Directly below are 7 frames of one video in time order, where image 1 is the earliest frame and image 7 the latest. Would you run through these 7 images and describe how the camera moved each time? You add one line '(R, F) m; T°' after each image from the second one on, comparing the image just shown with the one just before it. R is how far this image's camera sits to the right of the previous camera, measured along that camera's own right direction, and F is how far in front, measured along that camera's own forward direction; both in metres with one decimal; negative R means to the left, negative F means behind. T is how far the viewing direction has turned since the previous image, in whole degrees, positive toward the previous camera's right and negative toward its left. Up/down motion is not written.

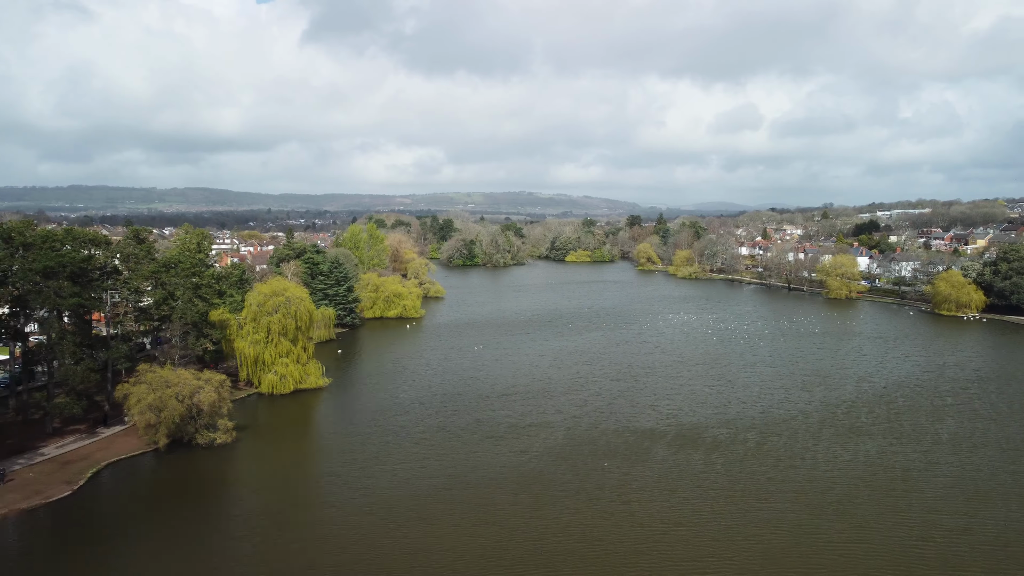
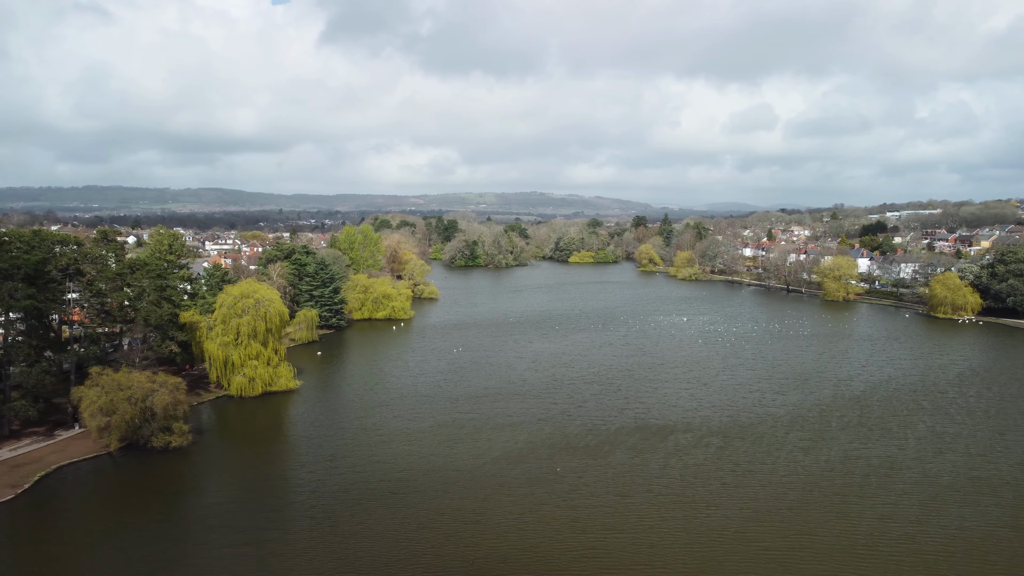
(+1.8, +0.2) m; 0°
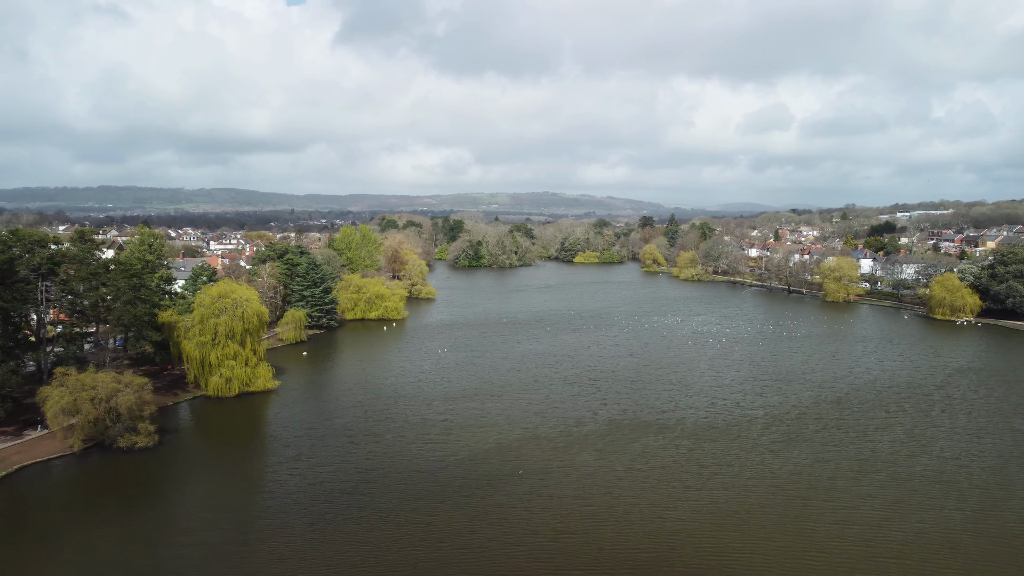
(+1.5, +0.1) m; 0°
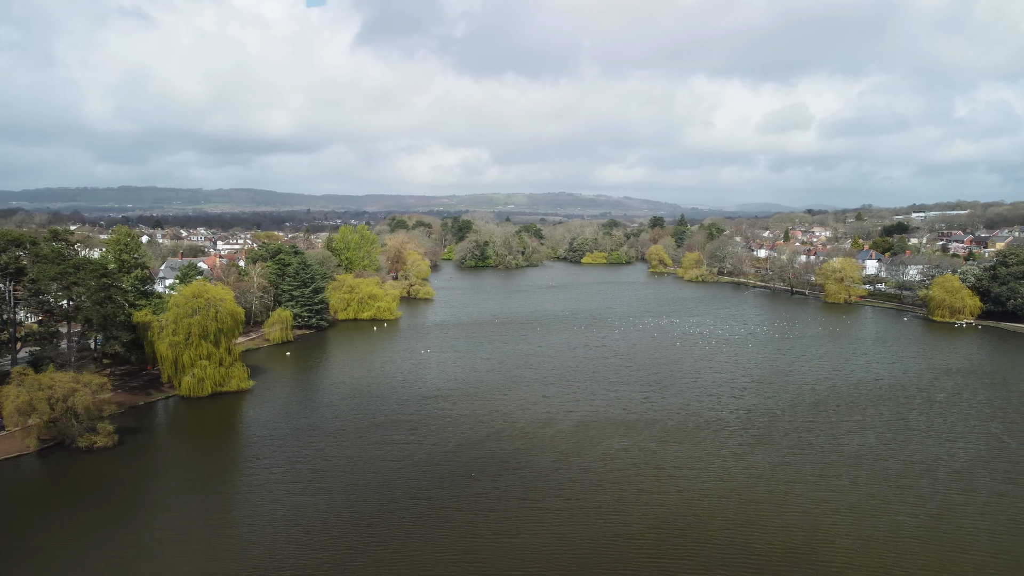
(+1.9, +0.1) m; -1°
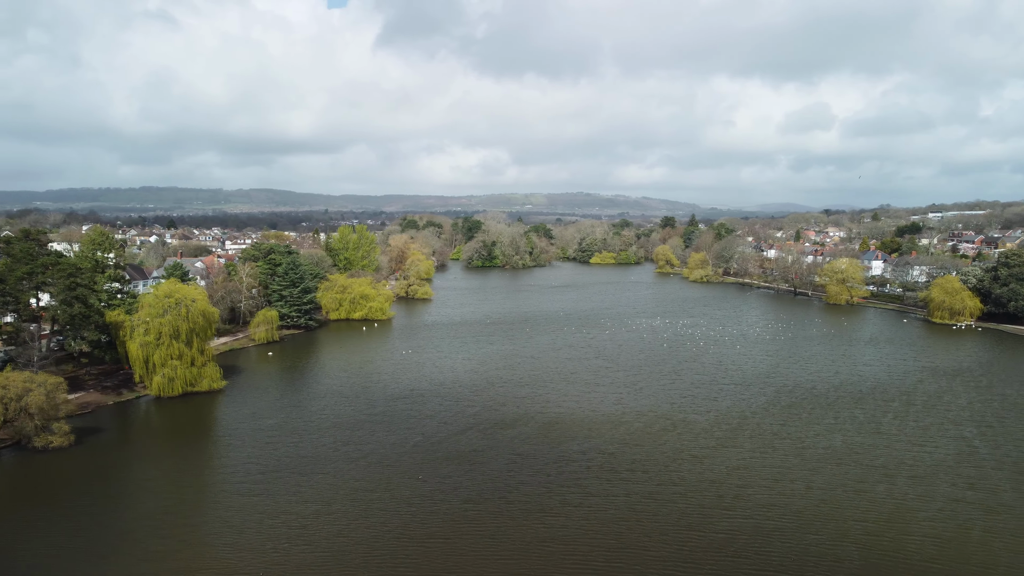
(+2.1, +0.2) m; -1°
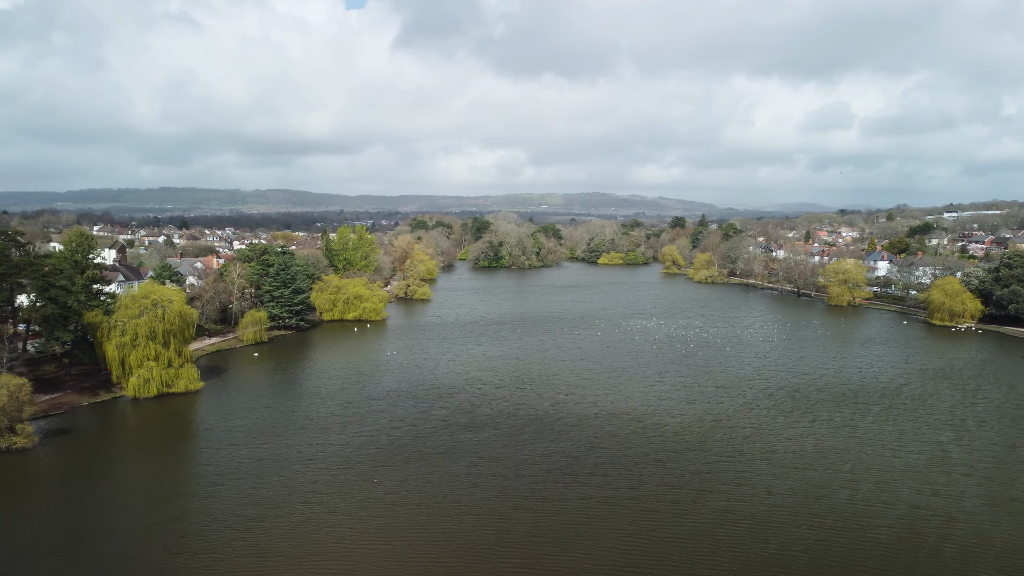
(+1.8, +0.1) m; -1°
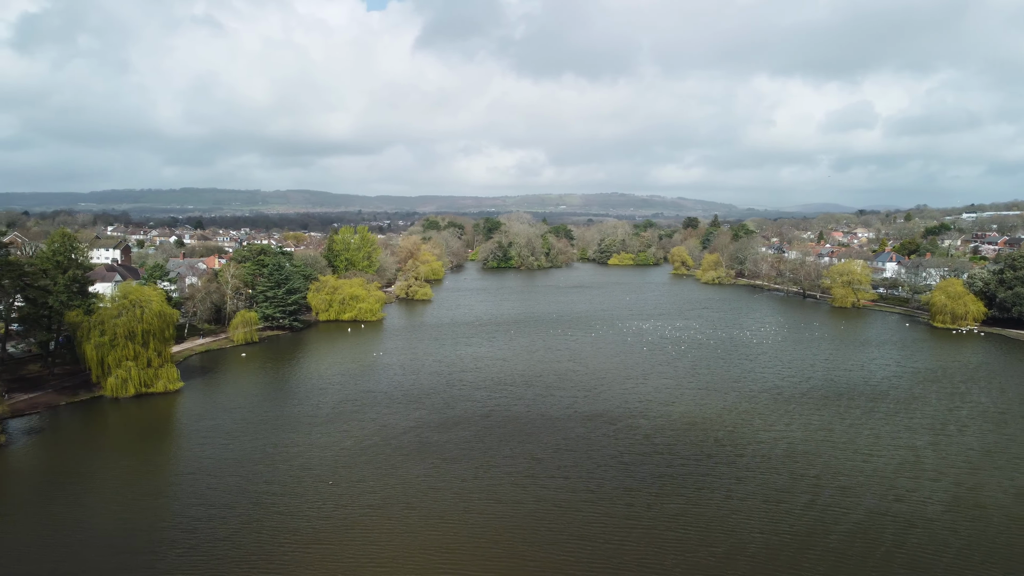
(+1.8, +0.1) m; -1°
